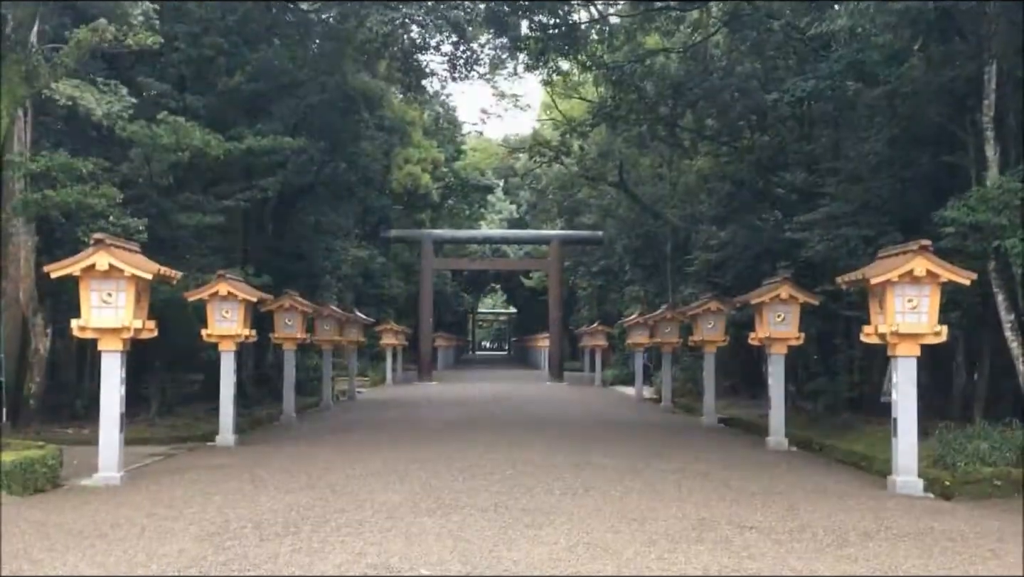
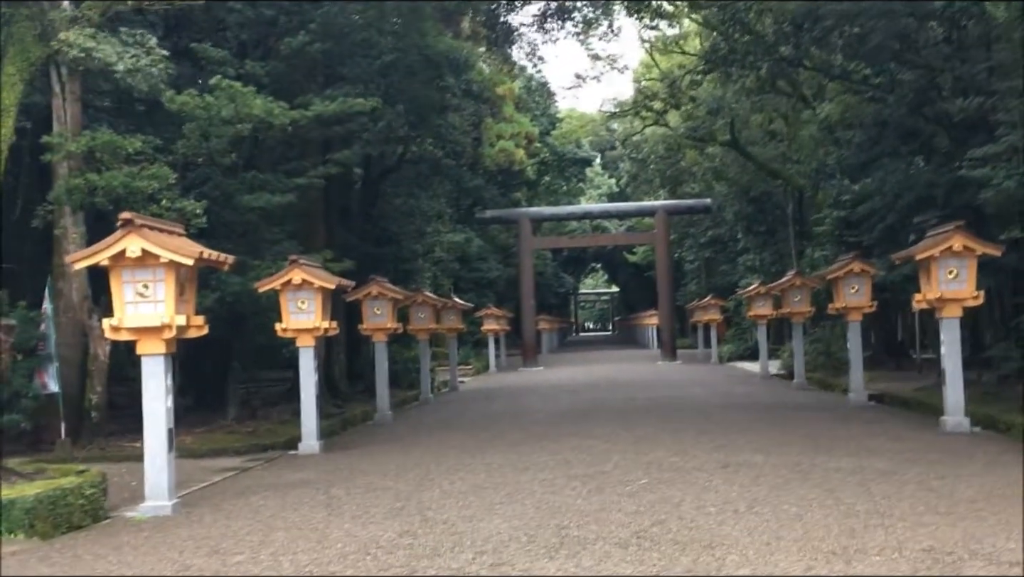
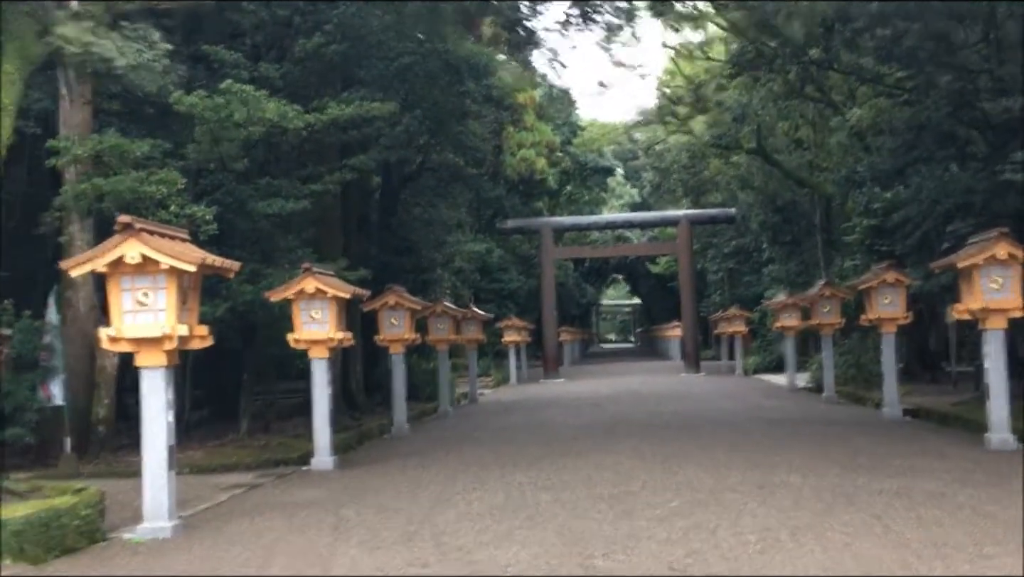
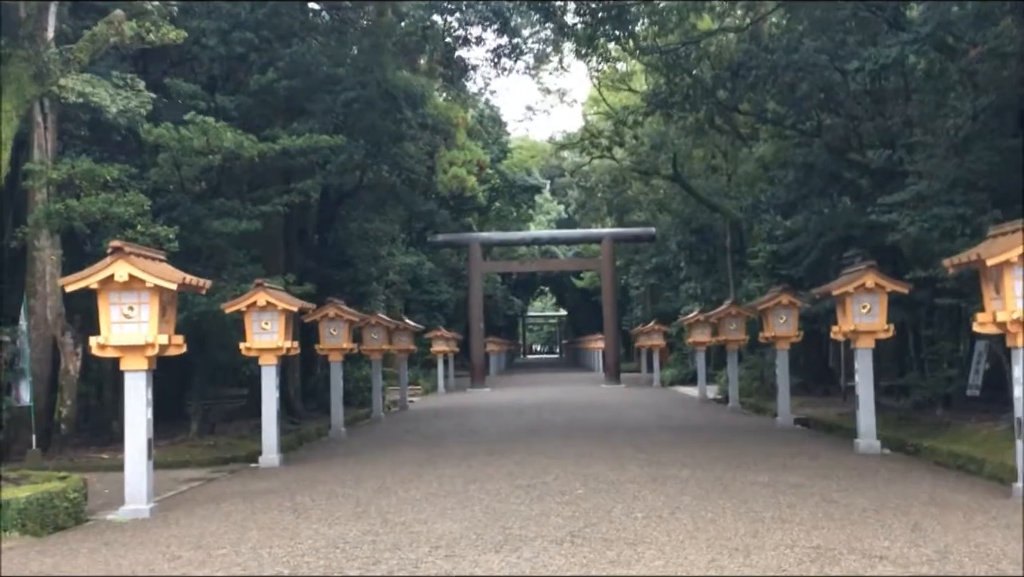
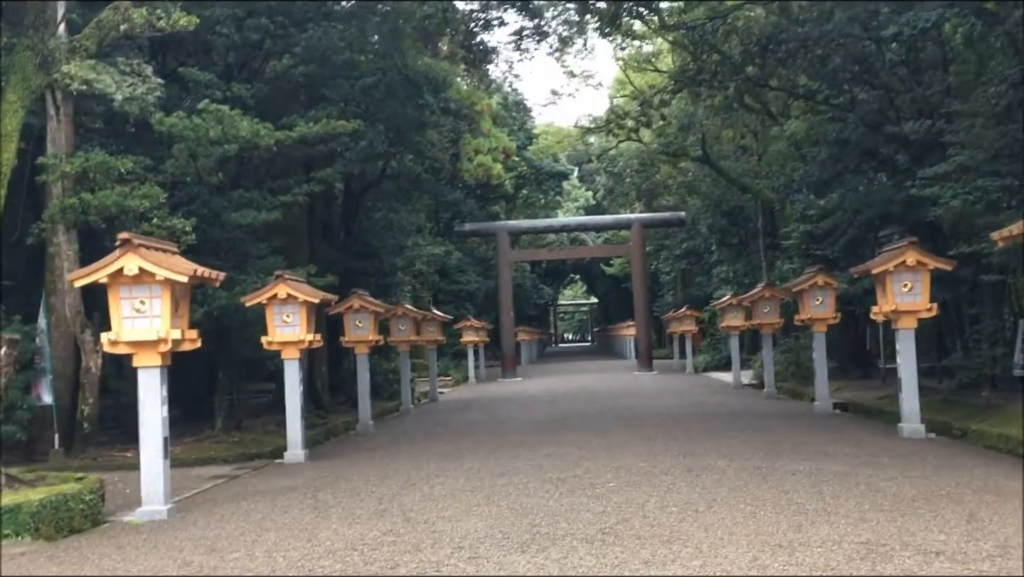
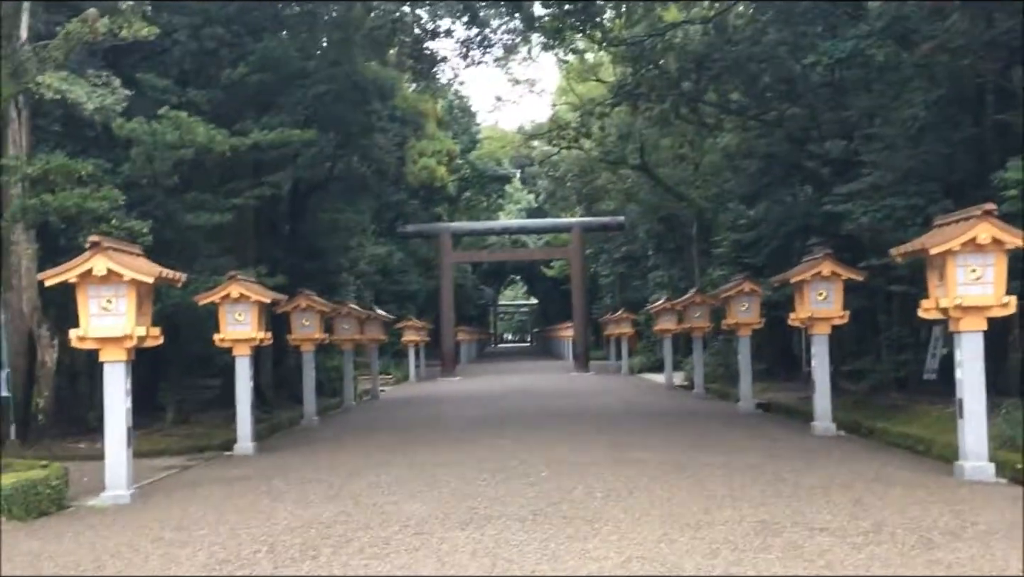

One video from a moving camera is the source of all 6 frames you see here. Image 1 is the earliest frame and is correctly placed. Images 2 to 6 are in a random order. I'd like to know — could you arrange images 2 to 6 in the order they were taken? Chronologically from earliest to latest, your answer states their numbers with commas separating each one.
6, 4, 5, 2, 3
